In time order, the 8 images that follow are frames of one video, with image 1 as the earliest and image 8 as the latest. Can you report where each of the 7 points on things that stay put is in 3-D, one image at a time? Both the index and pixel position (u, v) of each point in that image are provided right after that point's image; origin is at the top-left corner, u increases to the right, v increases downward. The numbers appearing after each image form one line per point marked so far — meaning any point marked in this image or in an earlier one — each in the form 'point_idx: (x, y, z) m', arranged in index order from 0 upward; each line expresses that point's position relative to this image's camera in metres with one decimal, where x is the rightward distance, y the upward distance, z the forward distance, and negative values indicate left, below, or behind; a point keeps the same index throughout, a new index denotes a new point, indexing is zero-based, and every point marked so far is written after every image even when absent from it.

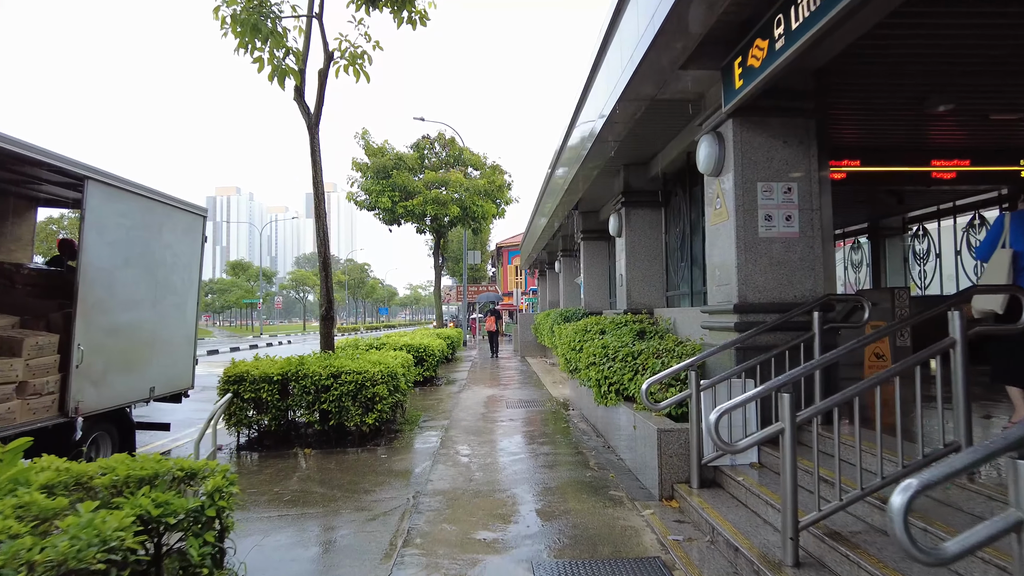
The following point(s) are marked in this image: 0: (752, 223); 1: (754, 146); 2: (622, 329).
0: (+1.7, +0.5, +4.8) m
1: (+1.8, +1.0, +4.9) m
2: (+1.2, -0.5, +7.4) m
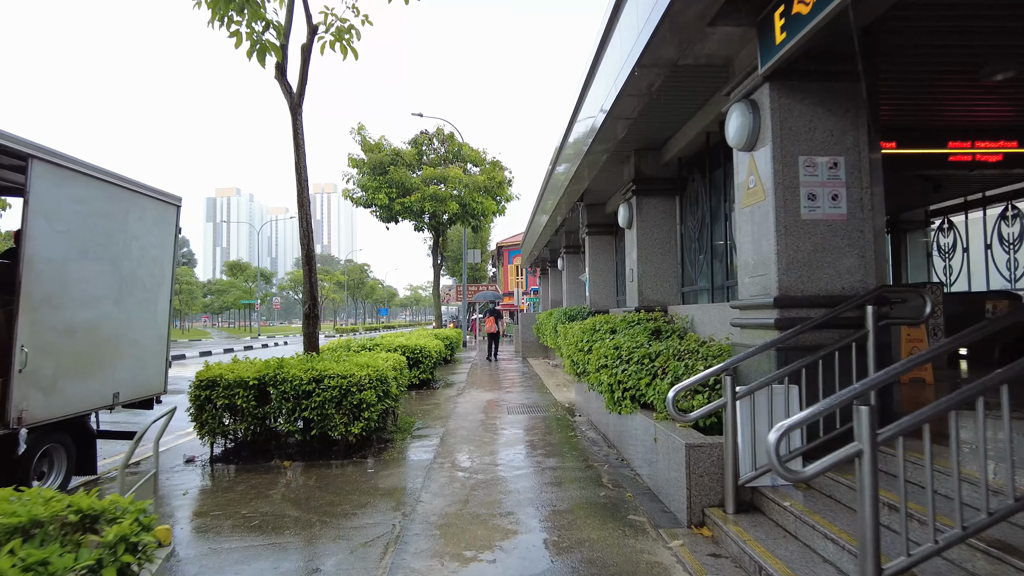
0: (+1.7, +0.5, +4.2) m
1: (+1.8, +1.1, +4.2) m
2: (+1.2, -0.4, +6.7) m
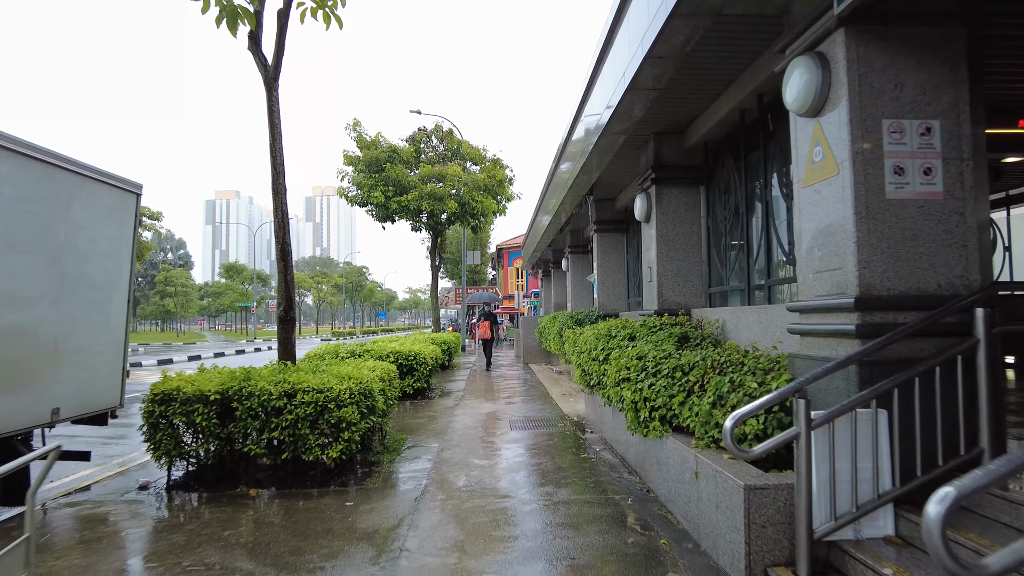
0: (+1.8, +0.5, +3.3) m
1: (+1.8, +1.1, +3.3) m
2: (+1.3, -0.4, +5.9) m
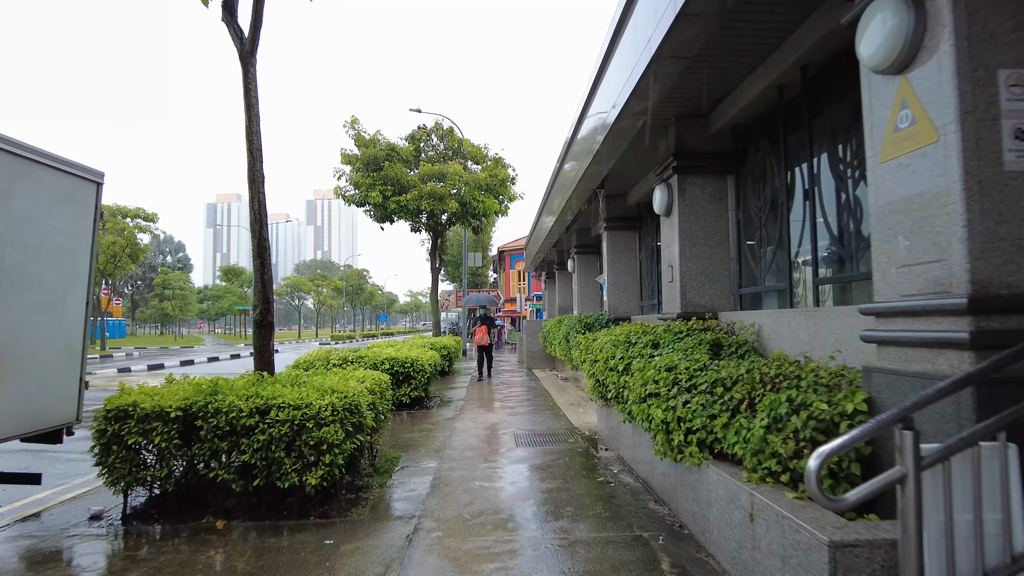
0: (+1.8, +0.5, +2.6) m
1: (+1.9, +1.1, +2.6) m
2: (+1.3, -0.4, +5.1) m
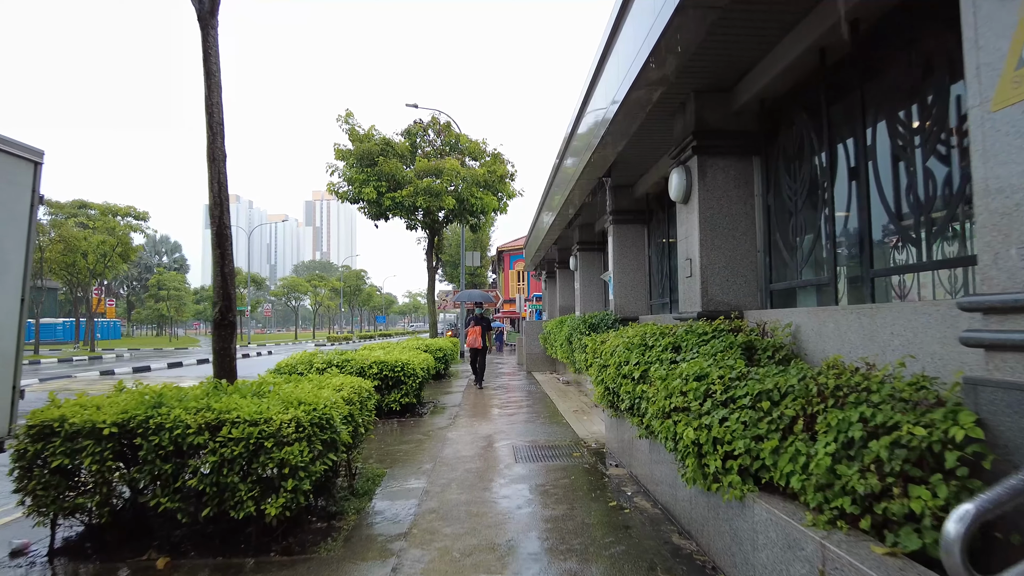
0: (+1.8, +0.6, +1.8) m
1: (+1.9, +1.2, +1.9) m
2: (+1.3, -0.4, +4.4) m
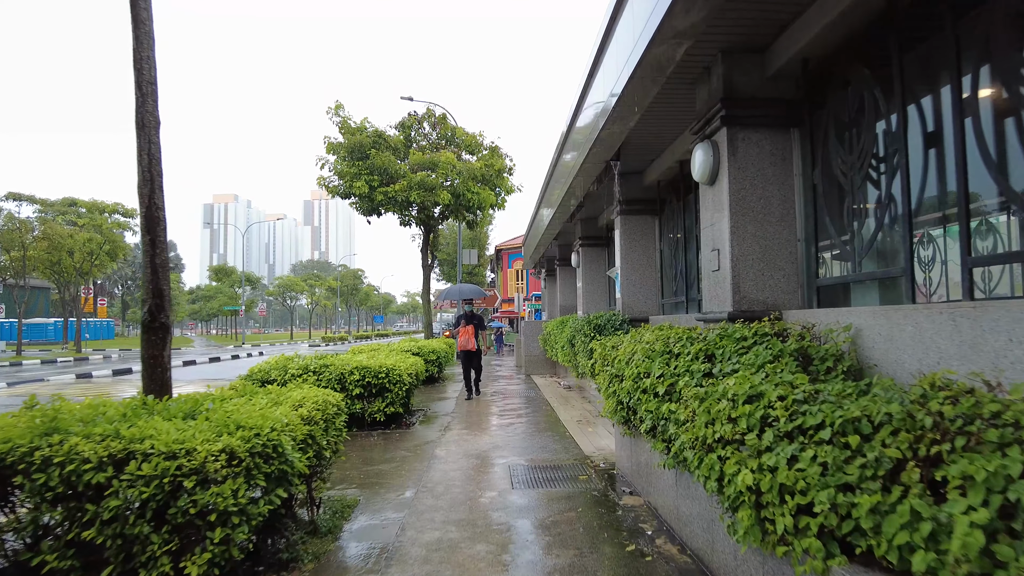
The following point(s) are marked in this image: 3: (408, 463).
0: (+1.8, +0.6, +1.0) m
1: (+1.8, +1.2, +1.0) m
2: (+1.3, -0.4, +3.5) m
3: (-1.0, -1.7, +6.3) m
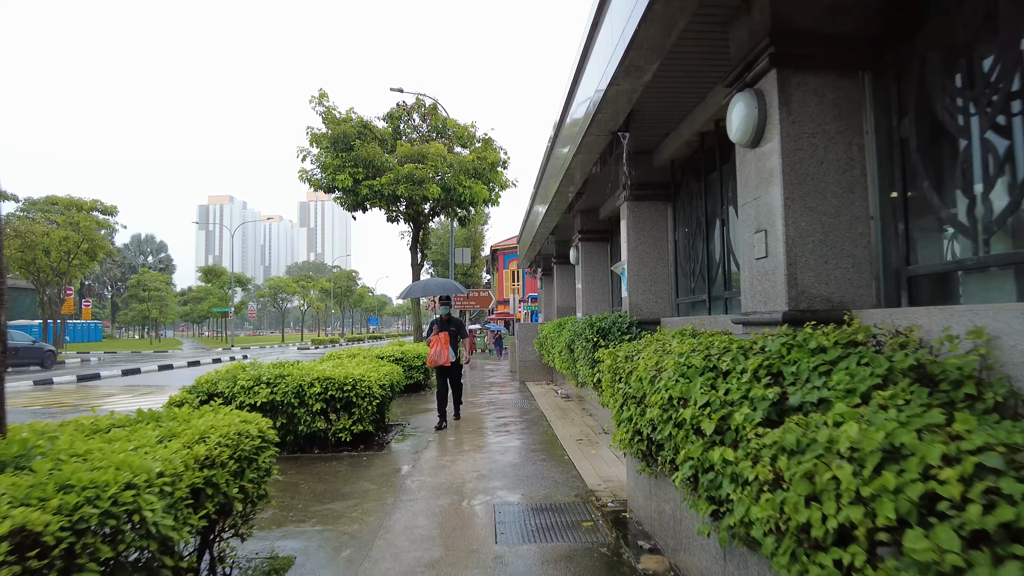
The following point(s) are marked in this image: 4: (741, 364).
0: (+1.7, +0.7, -0.2) m
1: (+1.8, +1.2, -0.1) m
2: (+1.2, -0.3, +2.3) m
3: (-1.1, -1.6, +5.1) m
4: (+1.0, -0.3, +2.8) m
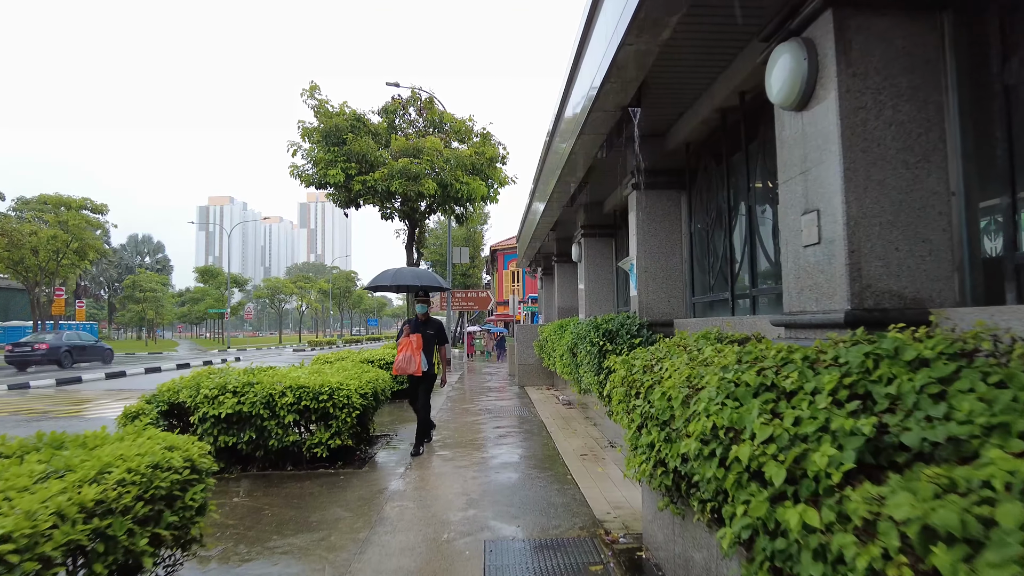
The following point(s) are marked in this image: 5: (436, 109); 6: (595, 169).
0: (+1.7, +0.7, -0.9) m
1: (+1.7, +1.3, -0.9) m
2: (+1.1, -0.3, +1.6) m
3: (-1.1, -1.6, +4.4) m
4: (+0.9, -0.3, +2.1) m
5: (-2.2, +5.3, +19.6) m
6: (+1.0, +1.4, +7.9) m
